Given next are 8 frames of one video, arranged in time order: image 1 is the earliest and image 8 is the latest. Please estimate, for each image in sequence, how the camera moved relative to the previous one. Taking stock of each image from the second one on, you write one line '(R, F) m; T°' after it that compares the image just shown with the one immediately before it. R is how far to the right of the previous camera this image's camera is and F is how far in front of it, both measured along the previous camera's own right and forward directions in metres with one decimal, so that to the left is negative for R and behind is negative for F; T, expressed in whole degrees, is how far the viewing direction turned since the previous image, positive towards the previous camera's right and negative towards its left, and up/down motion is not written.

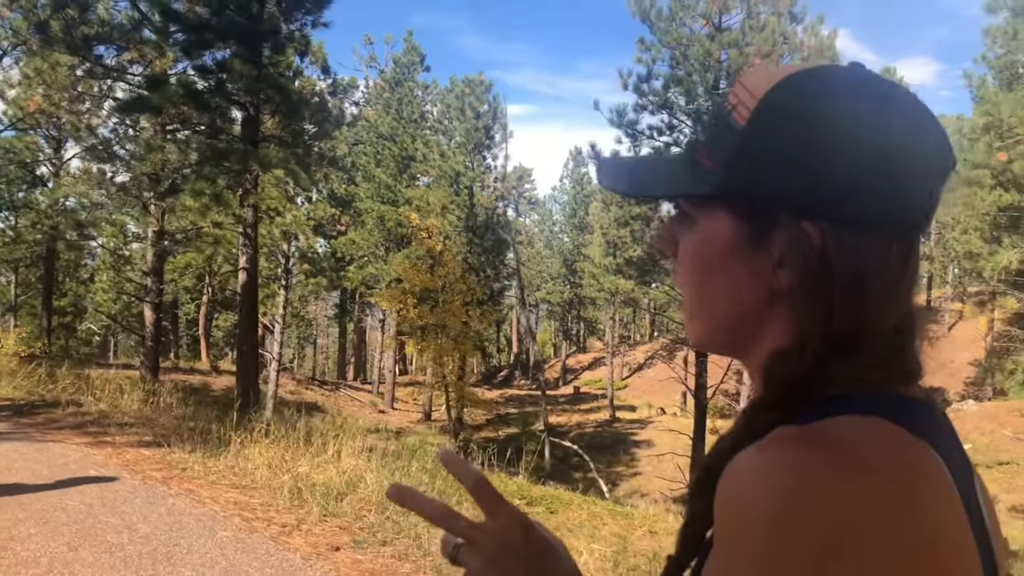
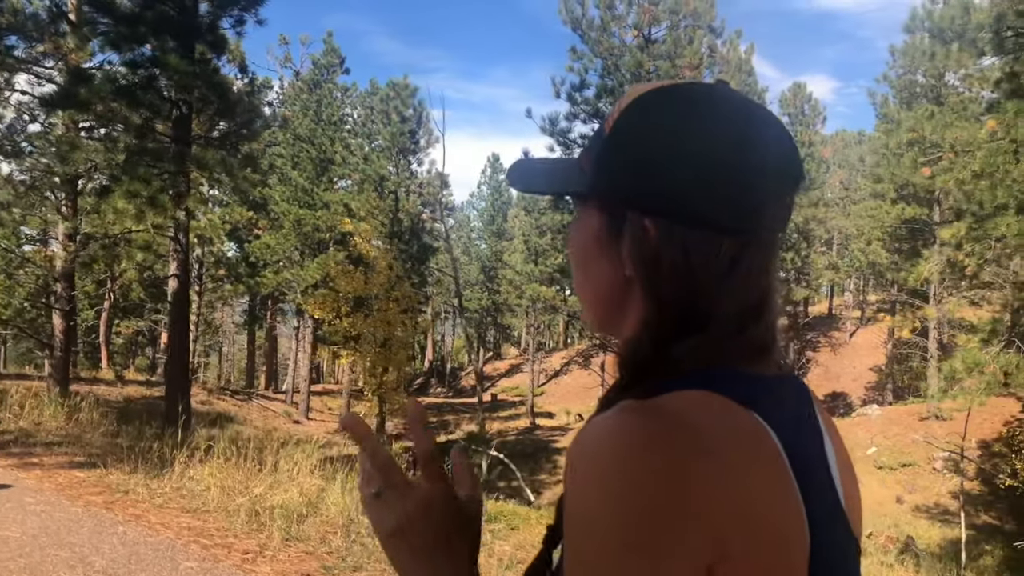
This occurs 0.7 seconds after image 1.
(-0.4, +0.2) m; +6°
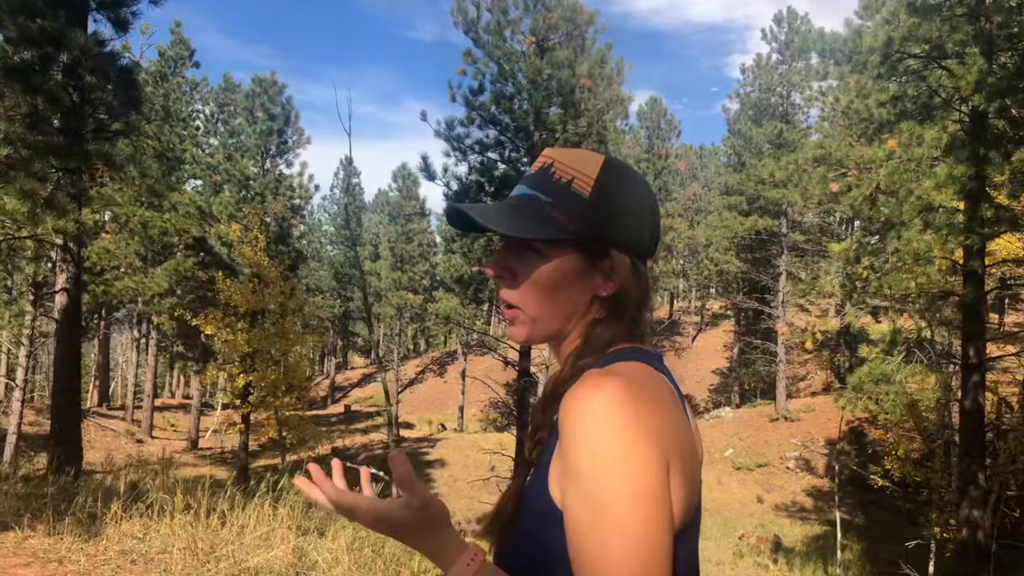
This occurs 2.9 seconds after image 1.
(-1.0, +0.6) m; +11°
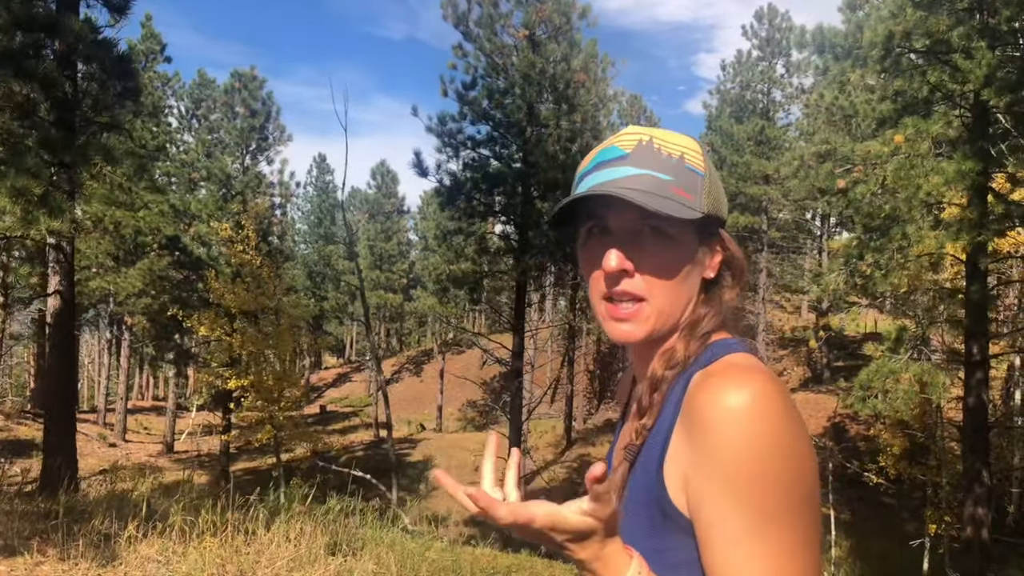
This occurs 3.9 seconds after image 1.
(-0.4, +0.3) m; +2°
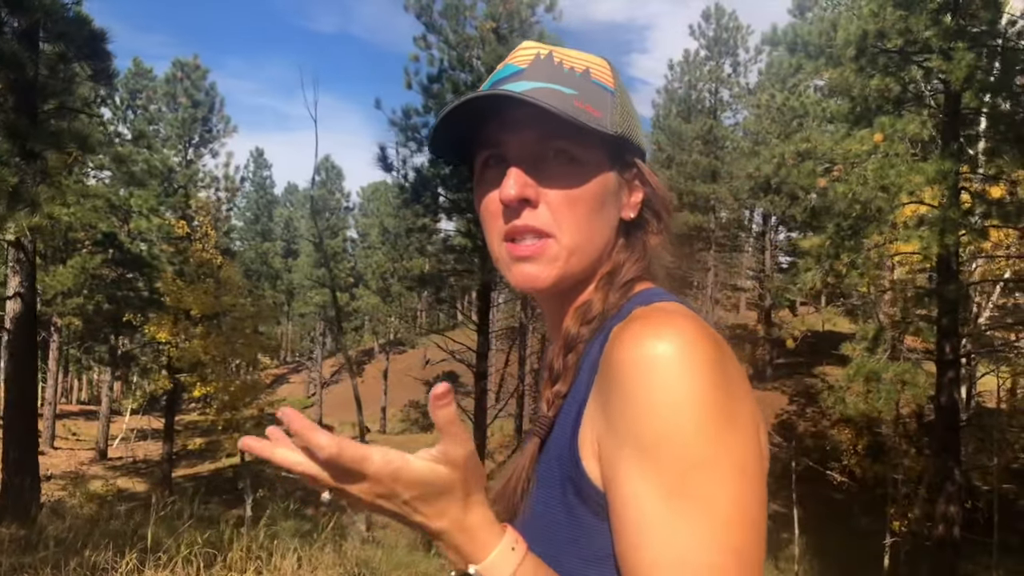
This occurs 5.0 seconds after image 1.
(-0.6, +0.4) m; +5°
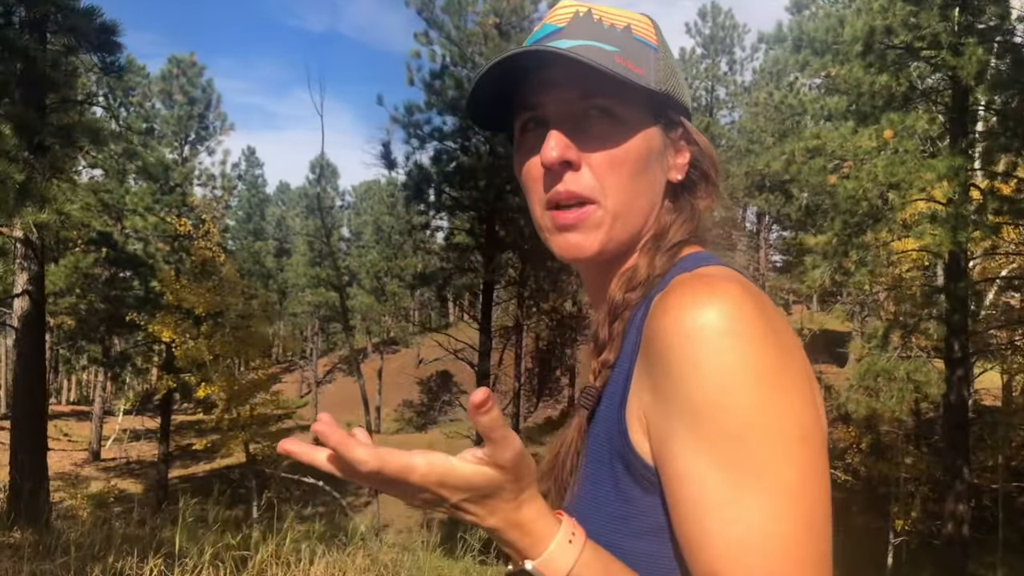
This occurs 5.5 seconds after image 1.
(-0.2, +0.1) m; +1°
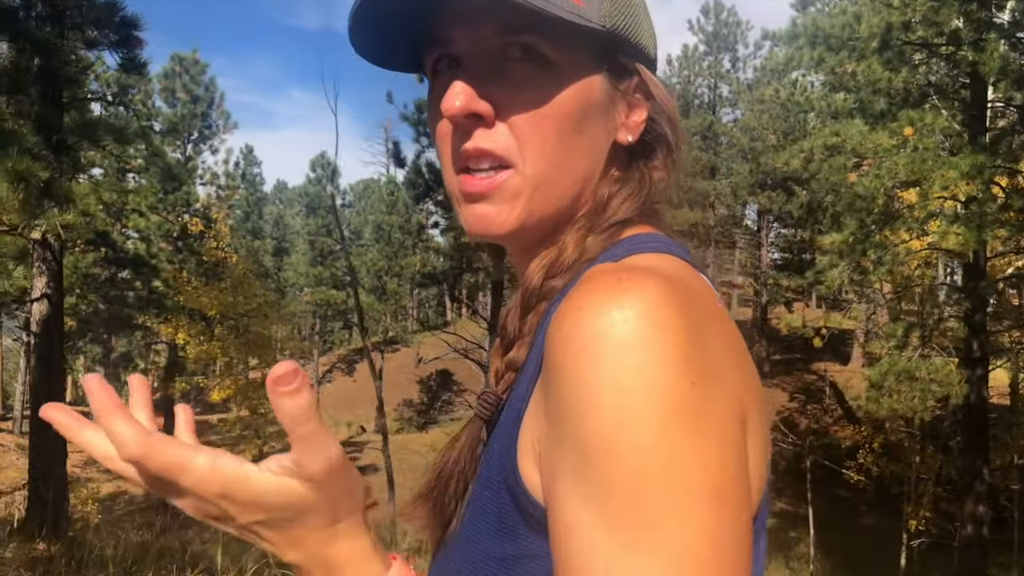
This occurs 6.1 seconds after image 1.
(-0.3, +0.1) m; 0°
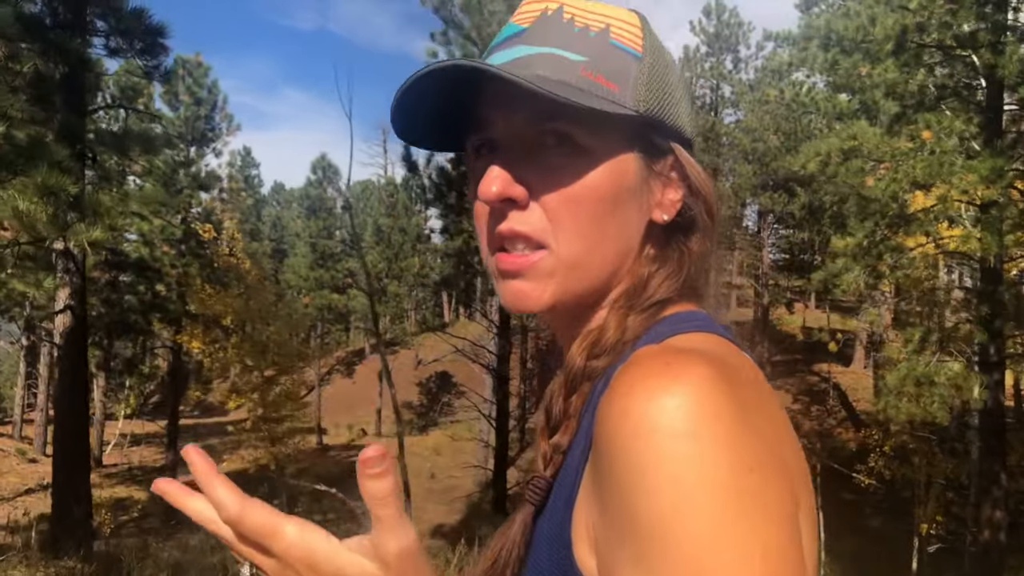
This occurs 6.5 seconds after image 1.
(-0.2, +0.1) m; 0°
